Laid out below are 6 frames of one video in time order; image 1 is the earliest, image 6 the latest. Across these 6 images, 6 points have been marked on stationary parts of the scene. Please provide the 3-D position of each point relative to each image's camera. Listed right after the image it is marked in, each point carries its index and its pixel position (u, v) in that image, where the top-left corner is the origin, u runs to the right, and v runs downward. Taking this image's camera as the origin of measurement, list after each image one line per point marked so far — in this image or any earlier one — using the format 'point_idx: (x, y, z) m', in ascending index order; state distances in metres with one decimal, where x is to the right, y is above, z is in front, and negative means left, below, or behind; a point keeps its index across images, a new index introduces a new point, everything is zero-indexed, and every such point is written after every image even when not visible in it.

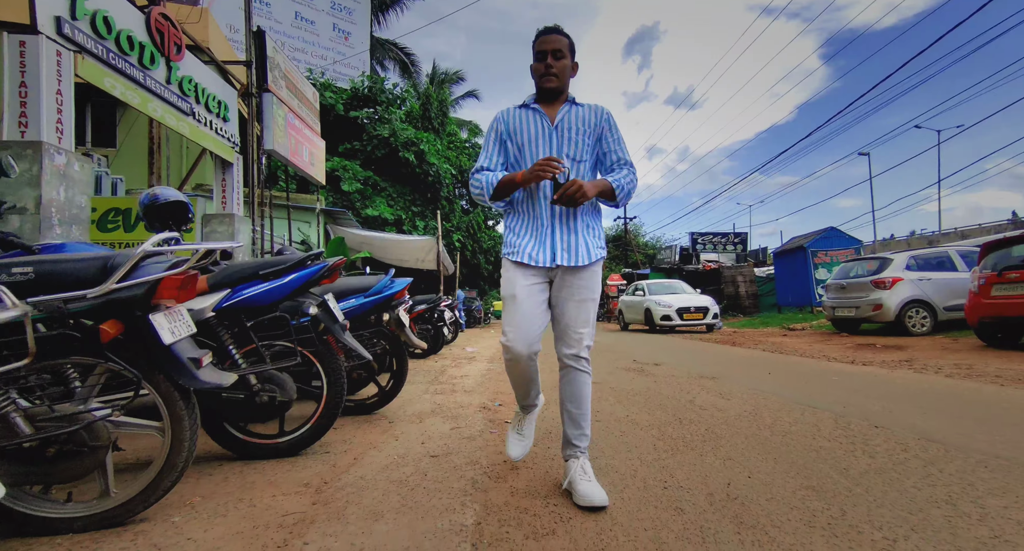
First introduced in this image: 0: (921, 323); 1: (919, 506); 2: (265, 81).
0: (+7.9, -0.9, +8.6) m
1: (+1.5, -0.8, +1.6) m
2: (-4.6, +3.6, +8.2) m
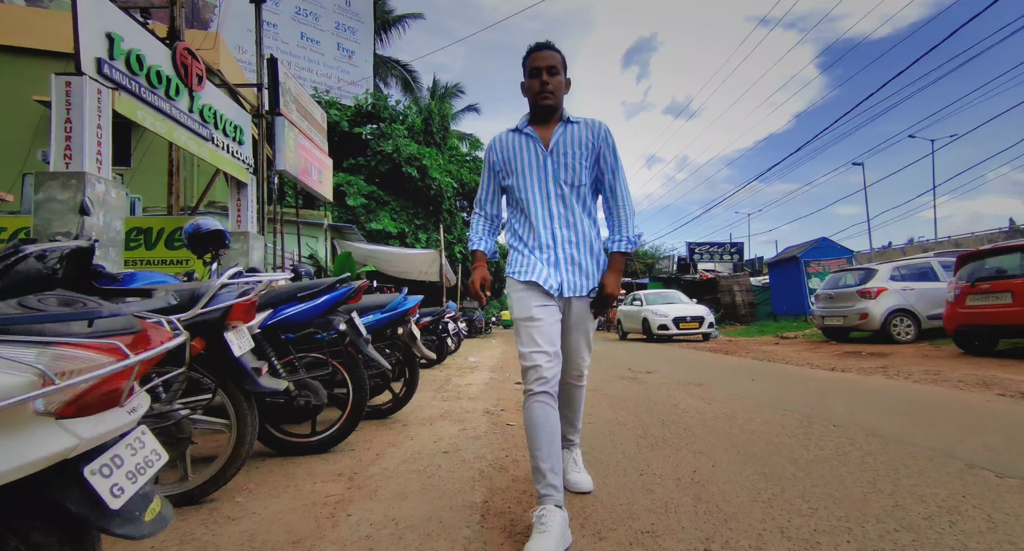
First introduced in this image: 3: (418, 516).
0: (+7.9, -1.1, +8.9) m
1: (+1.5, -0.9, +2.0) m
2: (-4.6, +3.3, +8.7) m
3: (-0.4, -1.0, +1.8) m
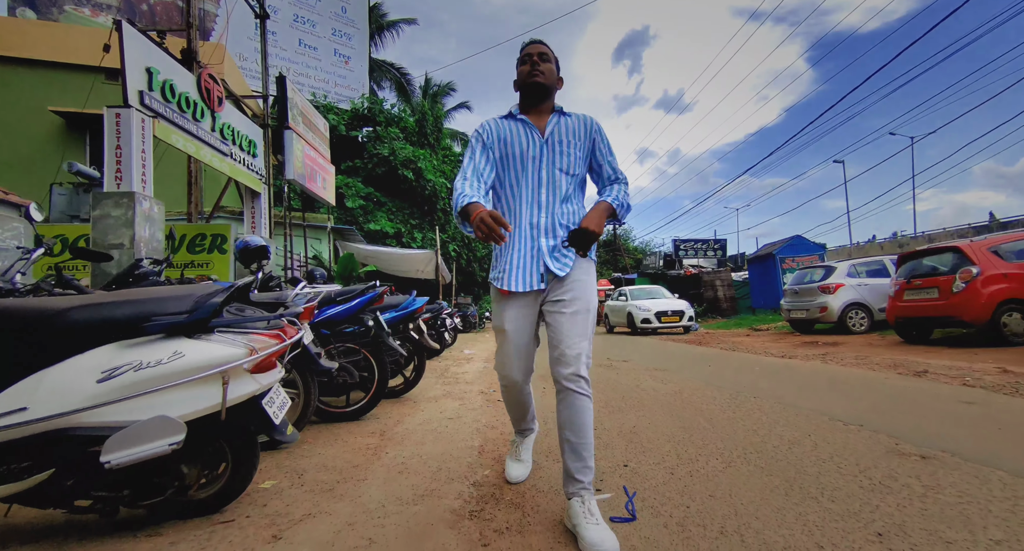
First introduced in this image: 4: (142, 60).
0: (+7.7, -1.1, +9.9) m
1: (+1.5, -1.0, +2.8) m
2: (-4.8, +3.3, +9.4) m
3: (-0.5, -1.1, +2.6) m
4: (-4.7, +2.7, +5.6) m
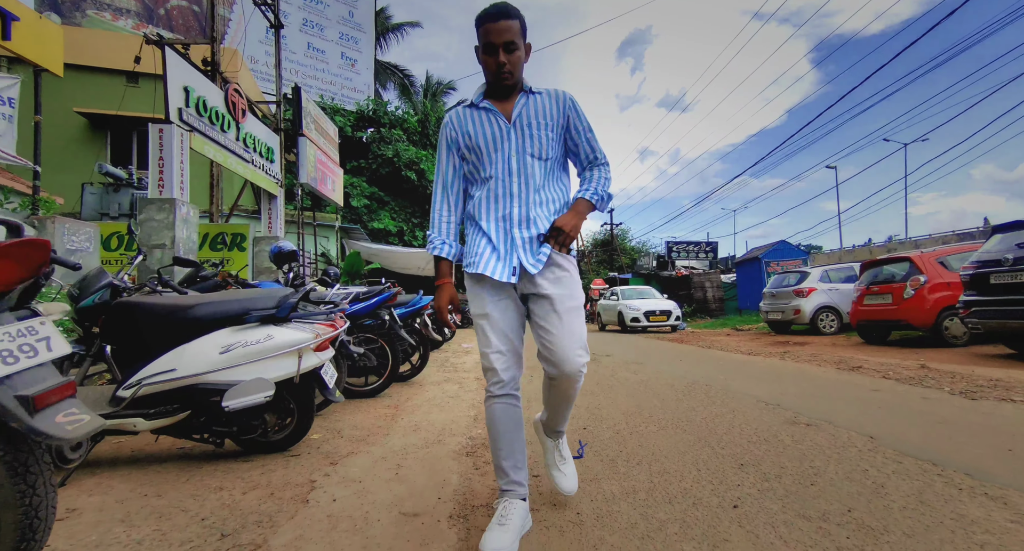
0: (+7.6, -1.2, +10.6) m
1: (+1.4, -1.1, +3.6) m
2: (-4.8, +3.4, +10.1) m
3: (-0.5, -1.1, +3.4) m
4: (-4.7, +2.8, +6.3) m
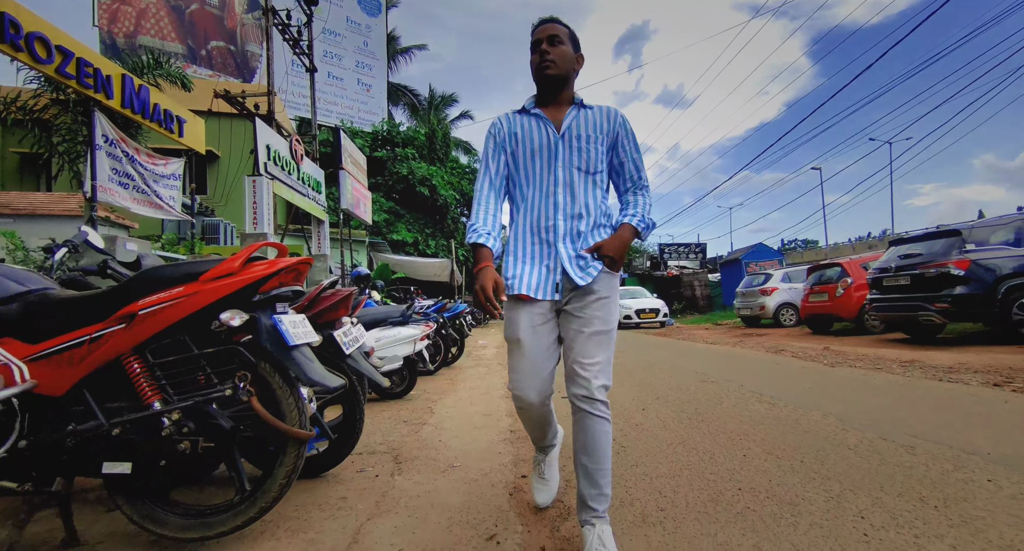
0: (+7.9, -1.2, +12.5) m
1: (+1.6, -1.2, +5.5) m
2: (-4.7, +3.1, +12.0) m
3: (-0.4, -1.3, +5.3) m
4: (-4.6, +2.5, +8.2) m
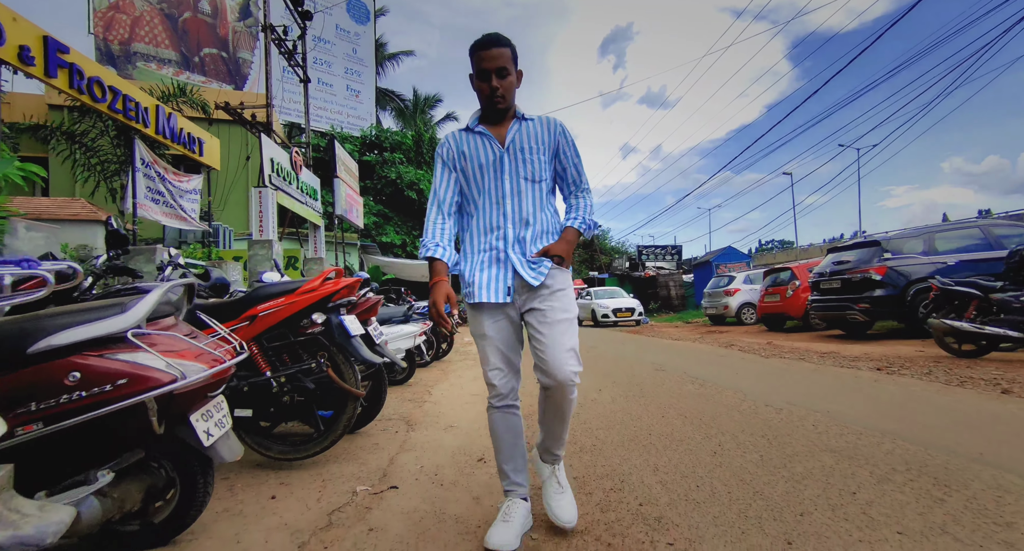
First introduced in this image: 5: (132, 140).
0: (+7.4, -1.3, +13.6) m
1: (+1.3, -1.3, +6.4) m
2: (-5.1, +3.1, +12.7) m
3: (-0.6, -1.4, +6.1) m
4: (-4.9, +2.4, +8.9) m
5: (-4.6, +1.6, +5.4) m
